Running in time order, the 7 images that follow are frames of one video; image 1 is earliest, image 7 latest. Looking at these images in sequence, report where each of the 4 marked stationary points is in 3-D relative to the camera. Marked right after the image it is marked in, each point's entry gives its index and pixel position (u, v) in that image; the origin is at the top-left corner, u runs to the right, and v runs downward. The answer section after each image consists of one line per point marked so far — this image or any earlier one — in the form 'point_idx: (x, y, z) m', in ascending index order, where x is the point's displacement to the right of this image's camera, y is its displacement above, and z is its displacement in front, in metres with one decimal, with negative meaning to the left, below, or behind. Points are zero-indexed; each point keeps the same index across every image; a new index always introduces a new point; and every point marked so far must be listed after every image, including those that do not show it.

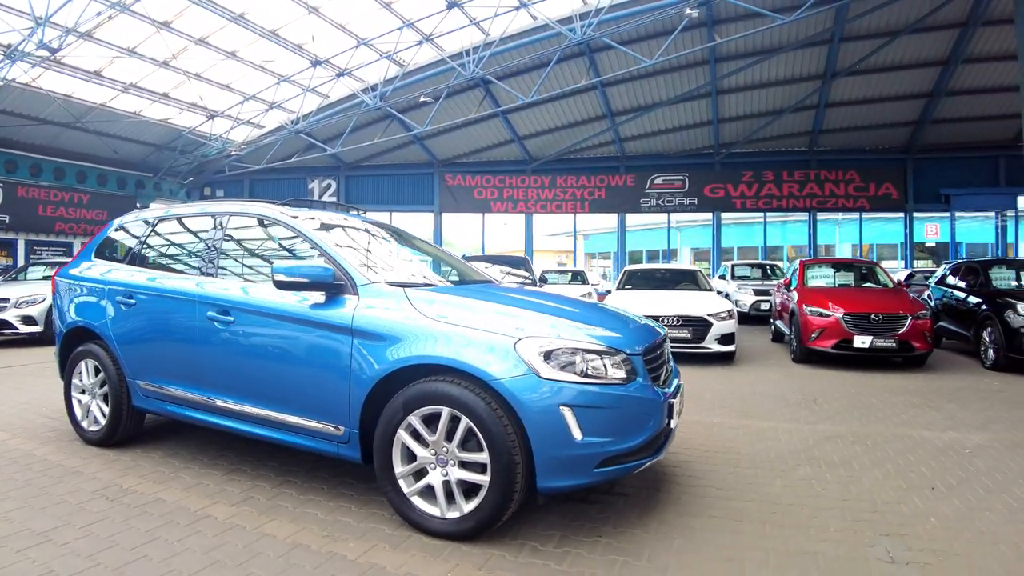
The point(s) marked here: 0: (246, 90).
0: (-5.5, +4.1, +12.9) m
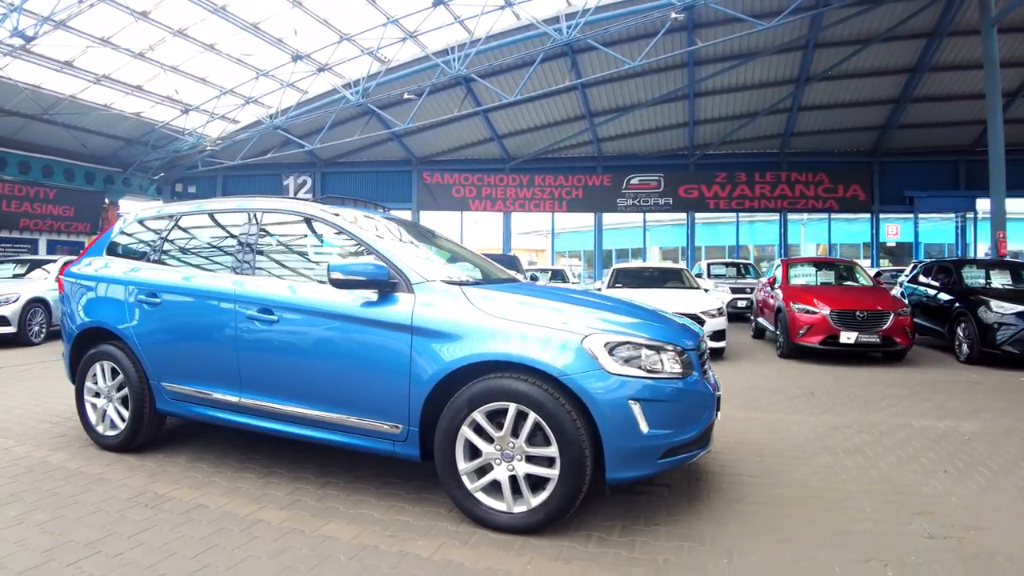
0: (-5.8, +4.1, +12.6) m
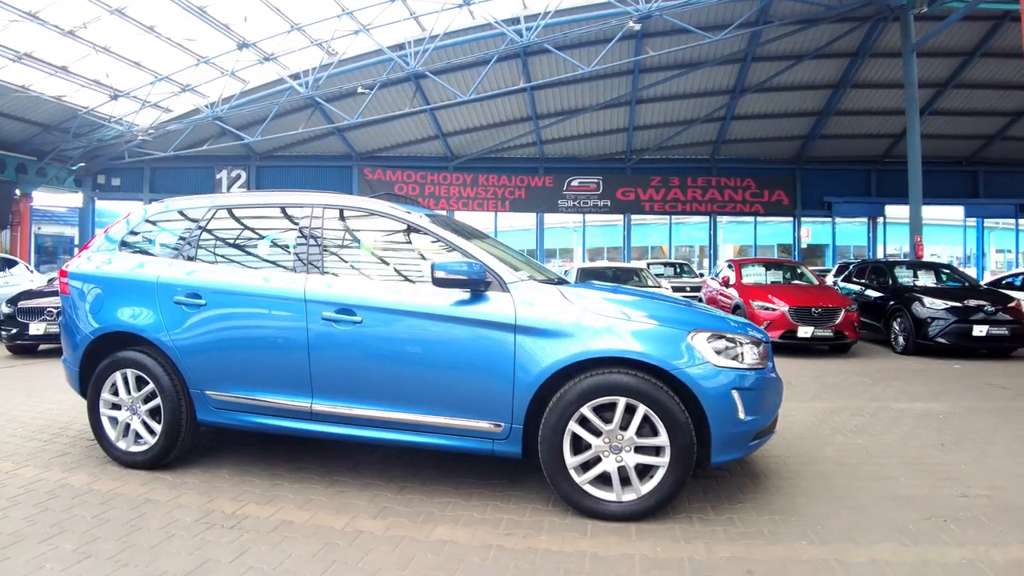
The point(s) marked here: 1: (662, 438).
0: (-6.6, +4.1, +11.7) m
1: (+0.8, -0.8, +3.3) m
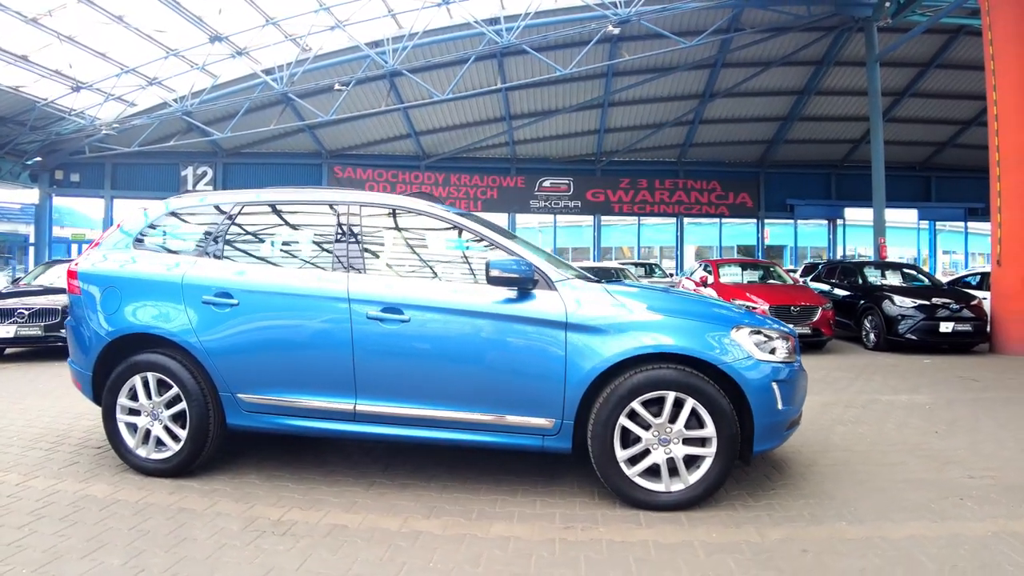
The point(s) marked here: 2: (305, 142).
0: (-7.0, +4.1, +11.2) m
1: (+1.1, -0.8, +3.4) m
2: (-5.7, +4.0, +17.0) m
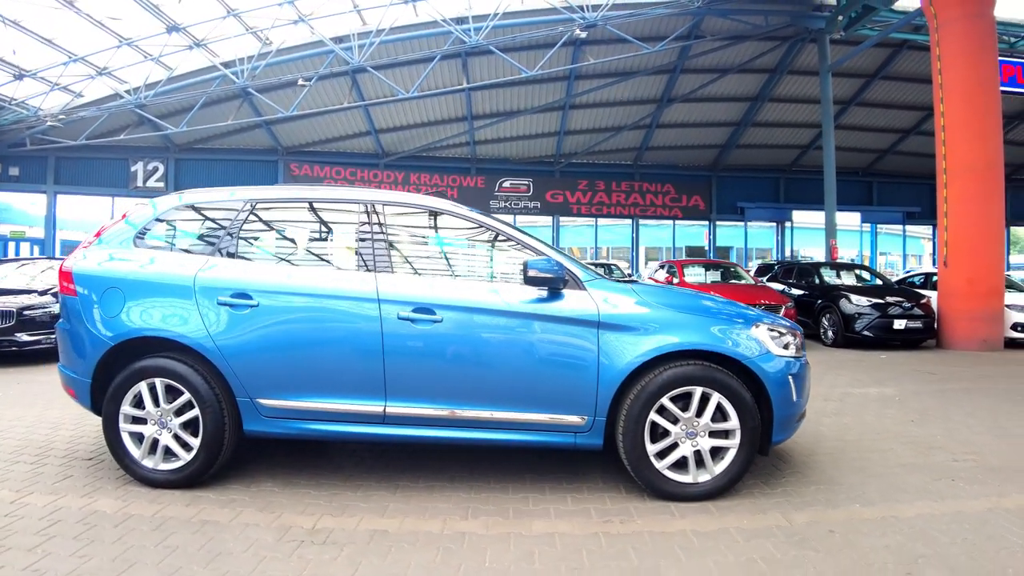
0: (-7.5, +4.0, +10.6) m
1: (+1.3, -0.8, +3.5) m
2: (-6.7, +4.0, +16.5) m
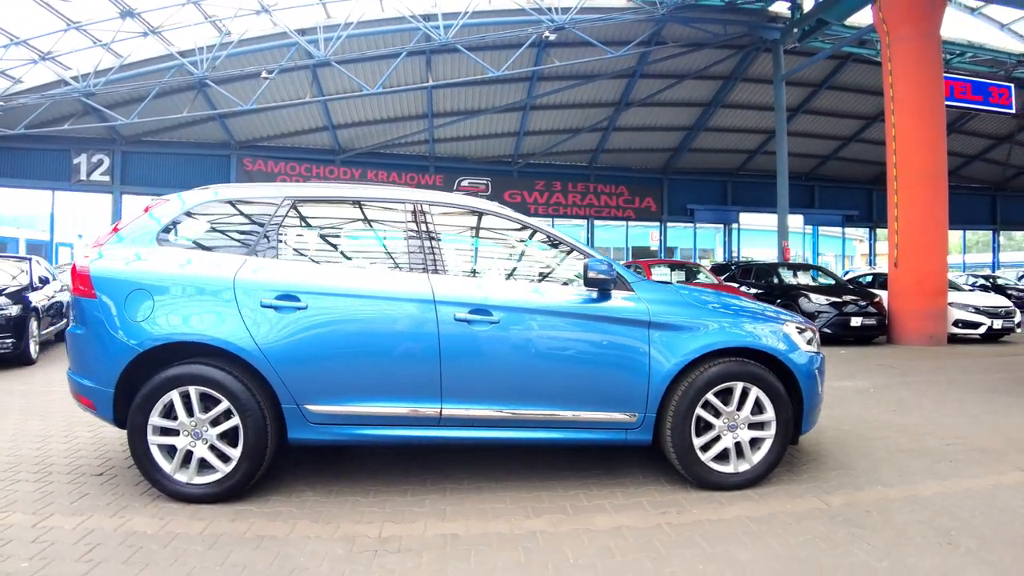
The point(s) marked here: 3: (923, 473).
0: (-7.8, +4.0, +9.8) m
1: (+1.5, -0.8, +3.7) m
2: (-7.7, +4.0, +15.8) m
3: (+2.7, -1.3, +4.2) m
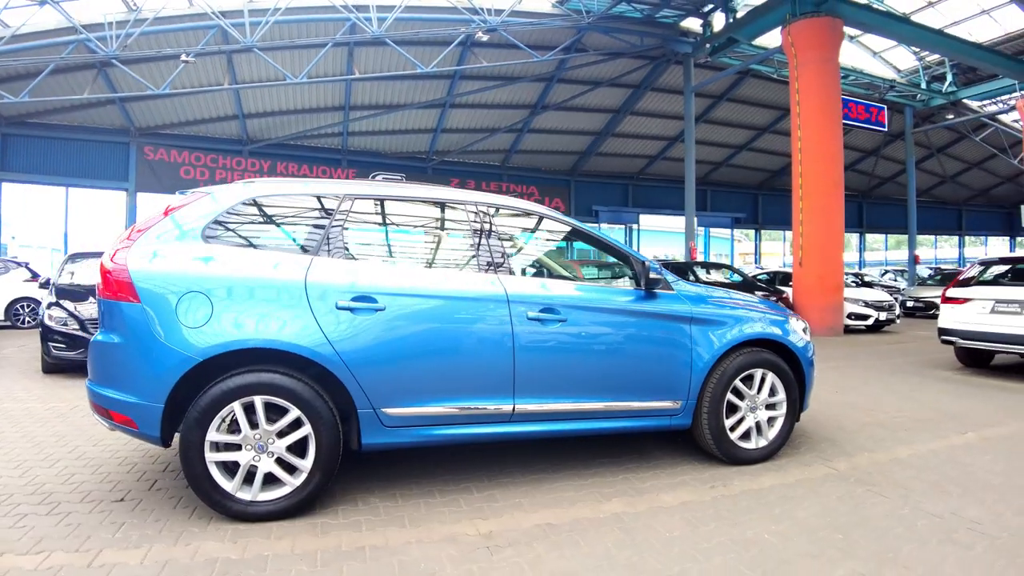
0: (-8.5, +4.0, +8.4) m
1: (+1.9, -0.8, +4.2) m
2: (-9.5, +4.0, +14.3) m
3: (+3.0, -1.3, +4.9) m
